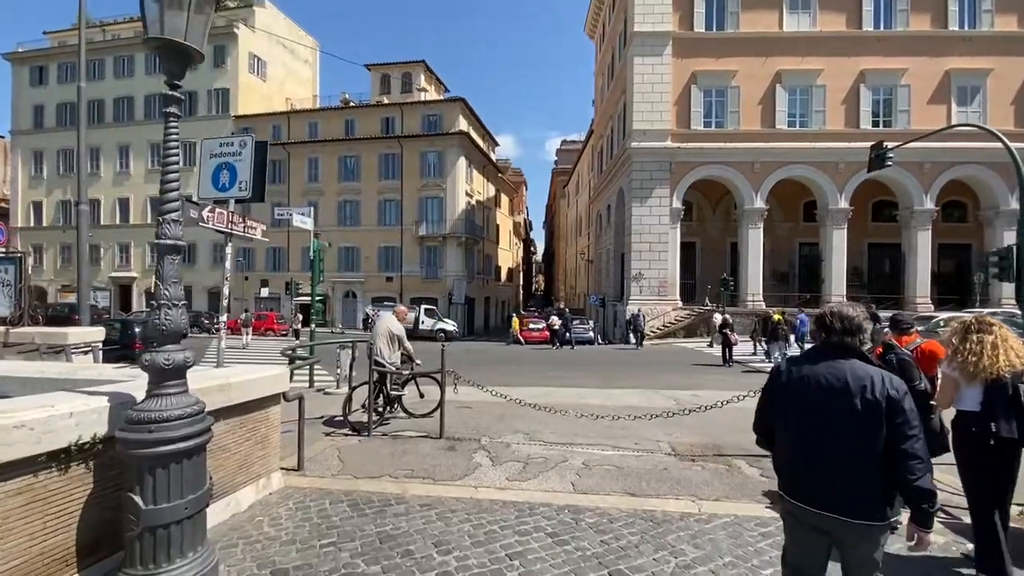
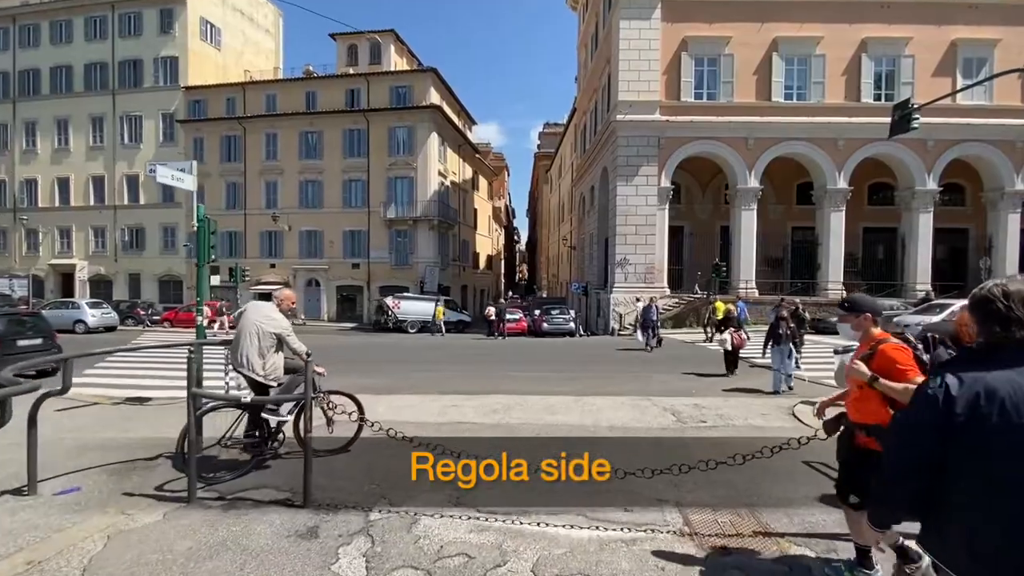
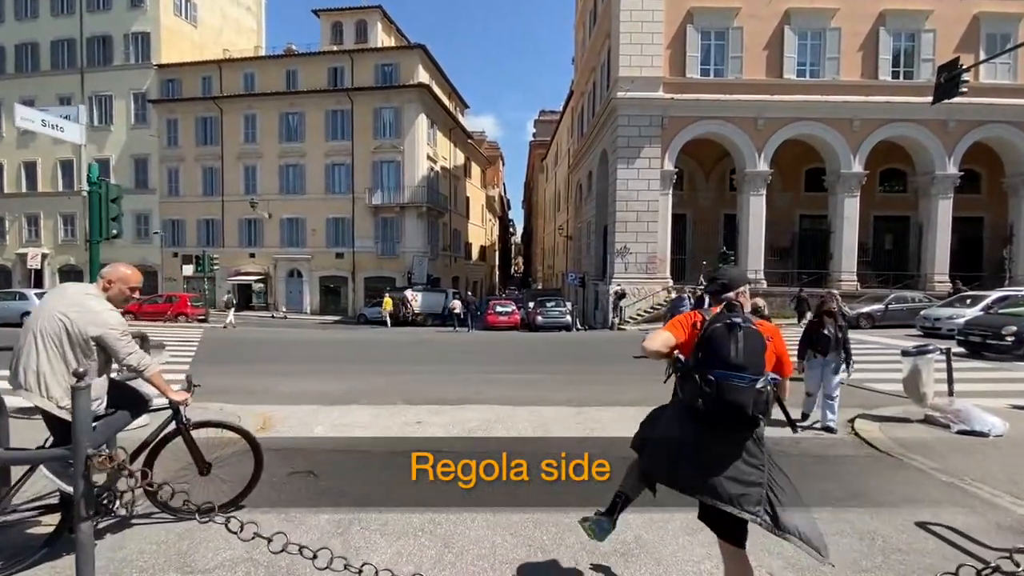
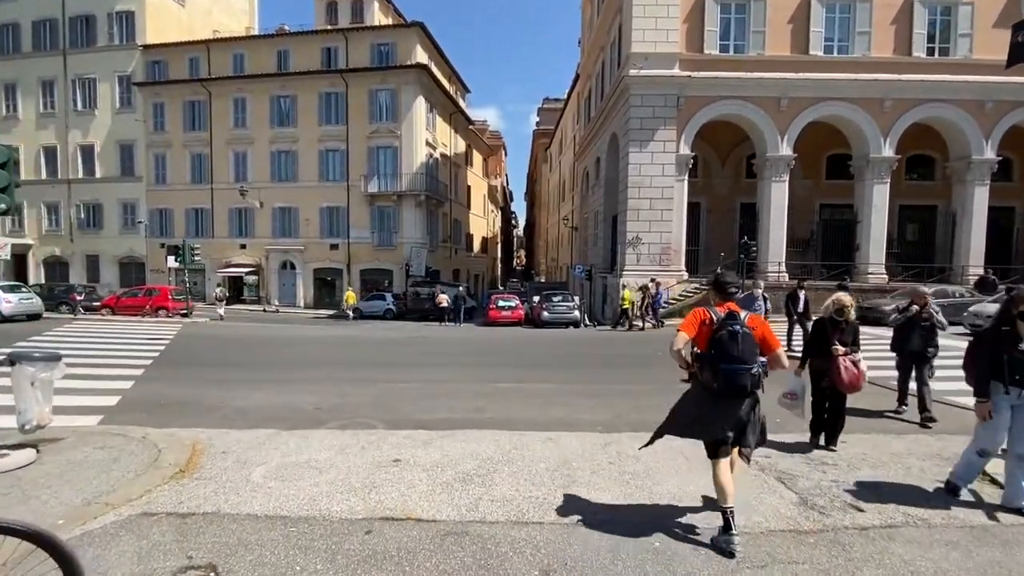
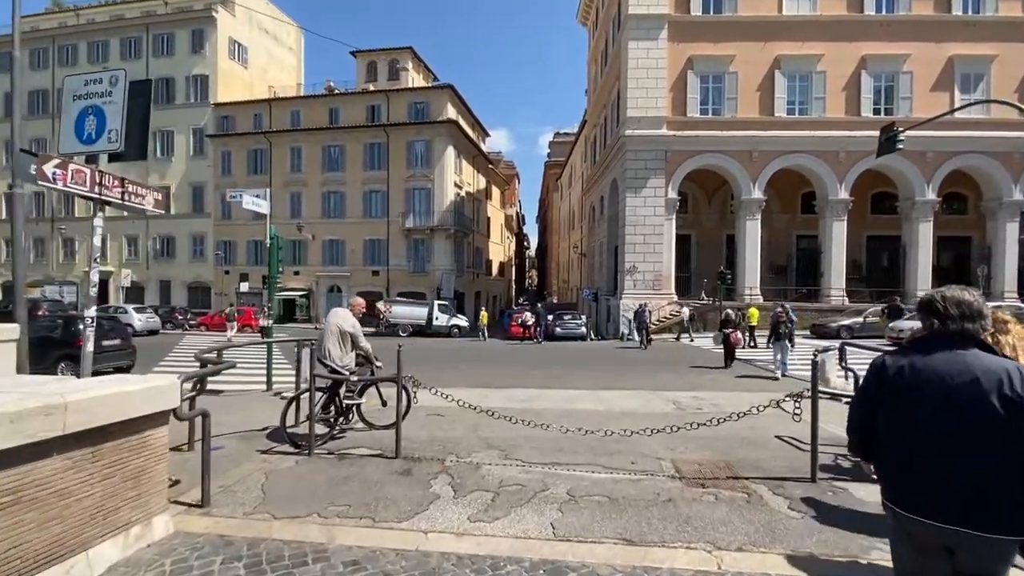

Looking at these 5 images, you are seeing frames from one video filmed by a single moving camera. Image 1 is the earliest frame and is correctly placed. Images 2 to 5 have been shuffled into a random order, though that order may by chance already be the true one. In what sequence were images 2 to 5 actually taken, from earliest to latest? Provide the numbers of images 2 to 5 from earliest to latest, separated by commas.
5, 2, 3, 4
